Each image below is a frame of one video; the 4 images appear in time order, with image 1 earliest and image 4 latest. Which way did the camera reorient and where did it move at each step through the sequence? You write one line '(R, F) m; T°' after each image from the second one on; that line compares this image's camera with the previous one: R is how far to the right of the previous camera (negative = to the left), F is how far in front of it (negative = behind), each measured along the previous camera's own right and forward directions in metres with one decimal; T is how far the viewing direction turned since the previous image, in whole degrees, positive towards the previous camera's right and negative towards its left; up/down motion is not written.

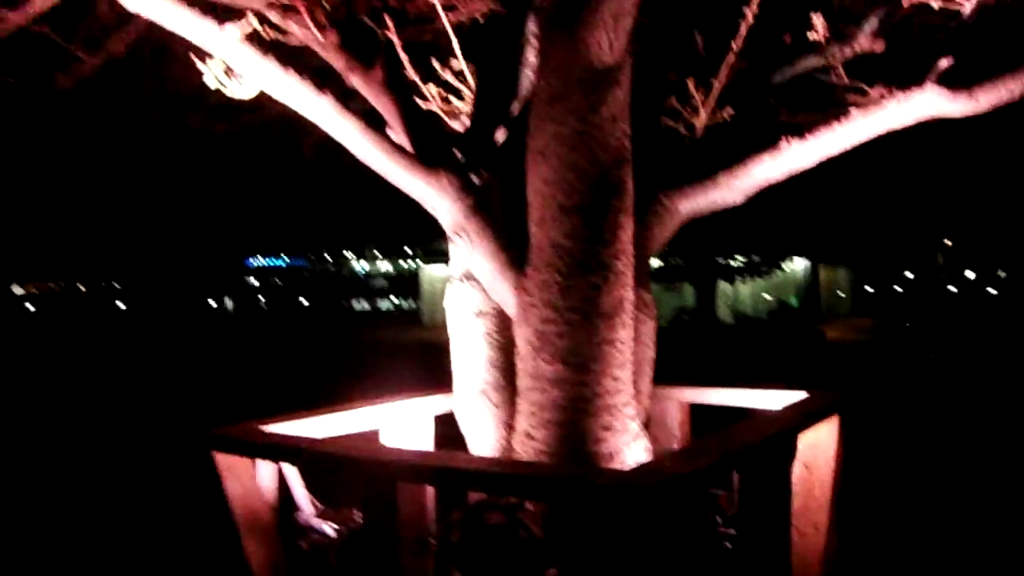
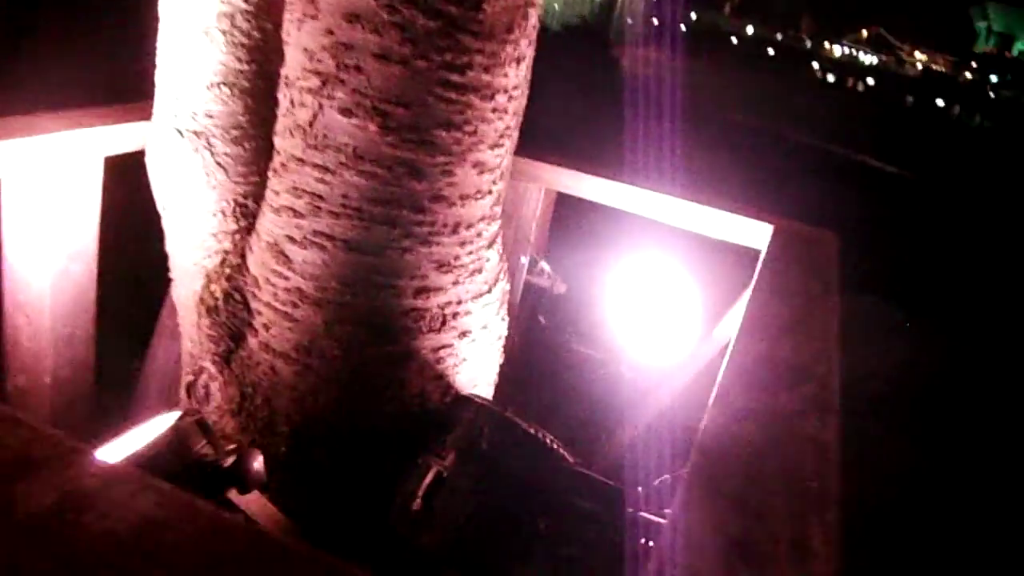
(0.0, +2.6) m; +12°
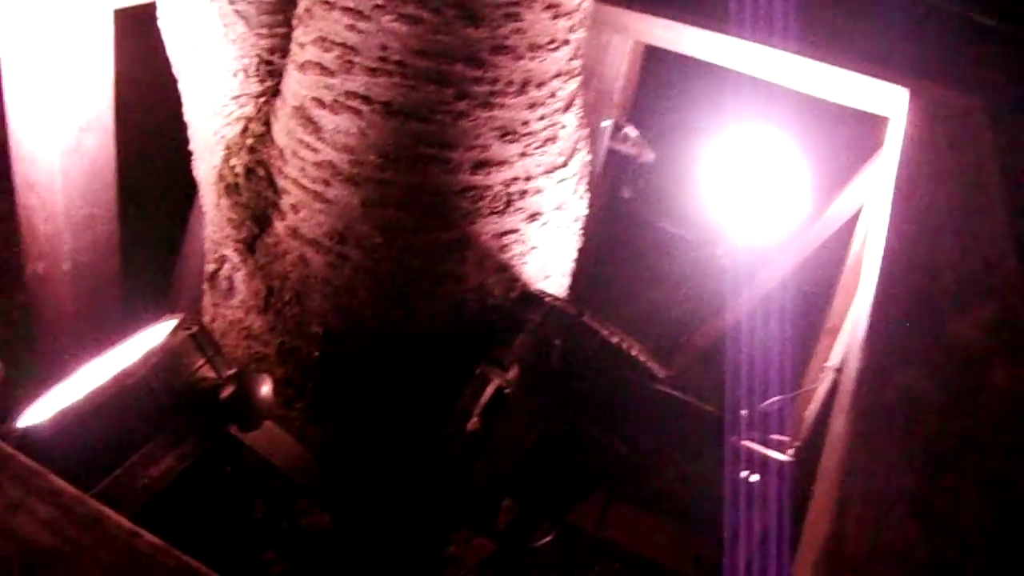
(0.0, +0.4) m; -4°
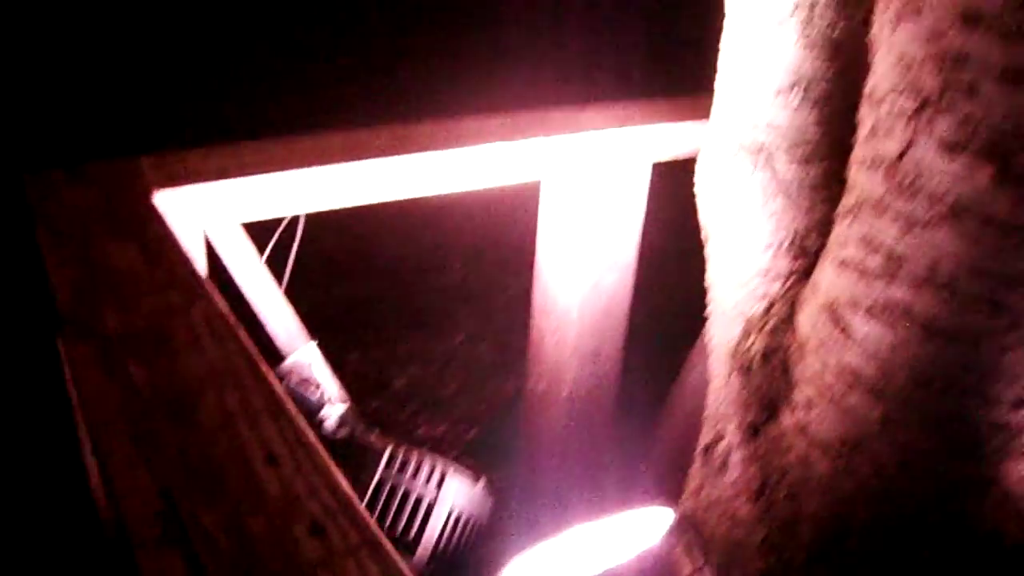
(-0.1, +0.1) m; -22°
